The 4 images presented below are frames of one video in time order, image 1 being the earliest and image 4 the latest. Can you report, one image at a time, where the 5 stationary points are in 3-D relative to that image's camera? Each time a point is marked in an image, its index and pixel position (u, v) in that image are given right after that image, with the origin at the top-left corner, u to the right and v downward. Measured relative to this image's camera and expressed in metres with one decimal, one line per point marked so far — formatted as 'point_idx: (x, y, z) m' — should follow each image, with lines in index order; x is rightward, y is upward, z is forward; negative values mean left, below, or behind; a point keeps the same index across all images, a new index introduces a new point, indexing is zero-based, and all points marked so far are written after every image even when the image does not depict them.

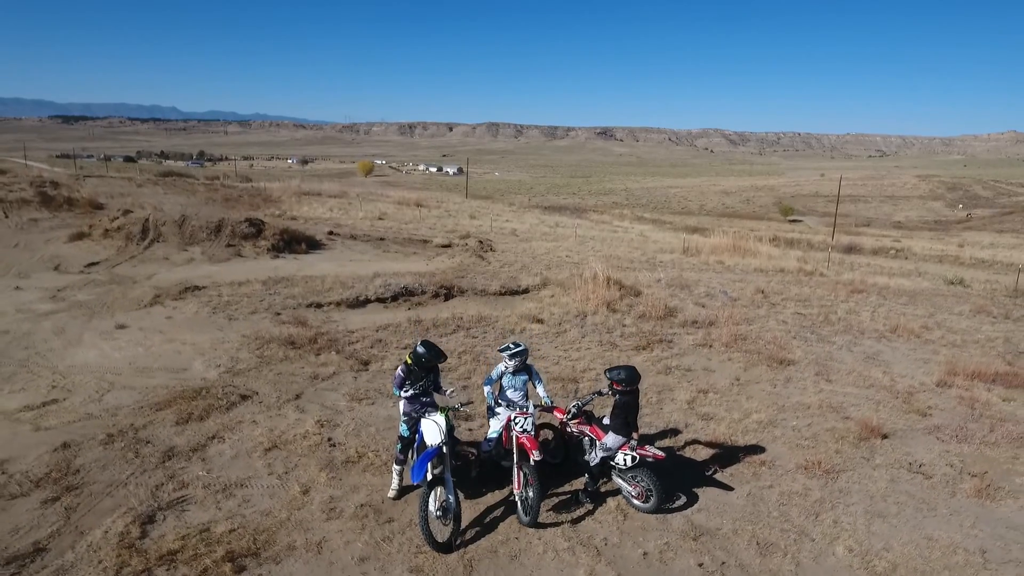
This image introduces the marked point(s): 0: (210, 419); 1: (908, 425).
0: (-3.4, -1.5, +7.2) m
1: (+4.7, -1.6, +7.5) m
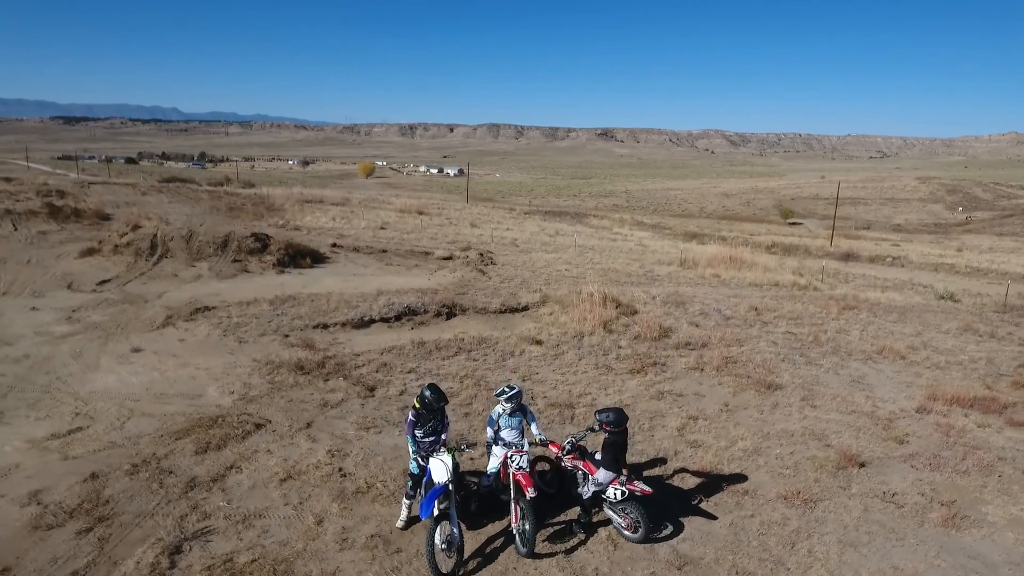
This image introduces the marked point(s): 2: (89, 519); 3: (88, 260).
0: (-3.4, -1.9, +7.6) m
1: (+4.7, -2.1, +8.0) m
2: (-4.1, -2.3, +6.2) m
3: (-13.0, +0.9, +19.5) m
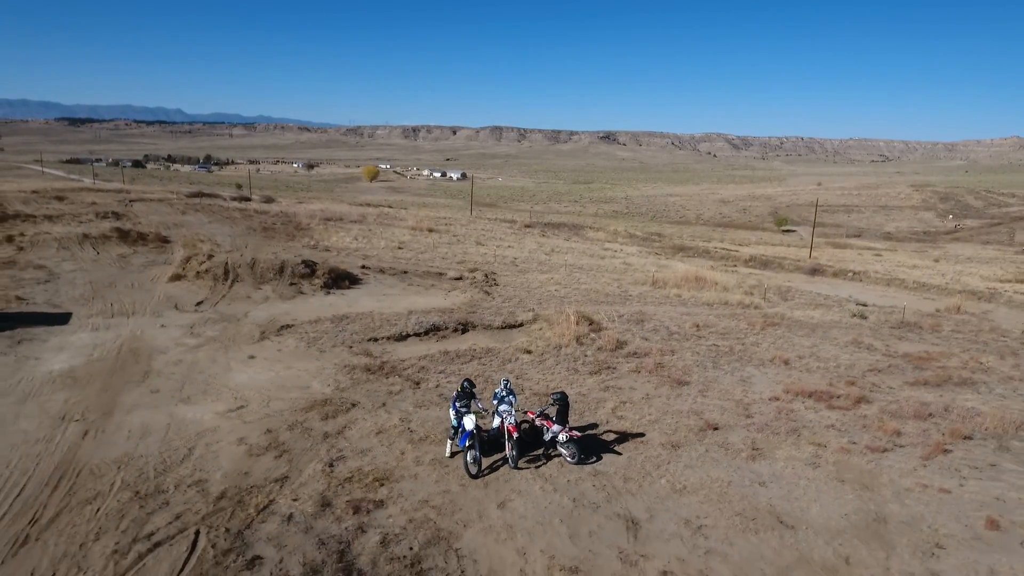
0: (-3.5, -2.6, +12.8) m
1: (+4.6, -2.8, +13.1) m
2: (-4.2, -2.9, +11.3) m
3: (-13.1, +0.2, +24.7) m
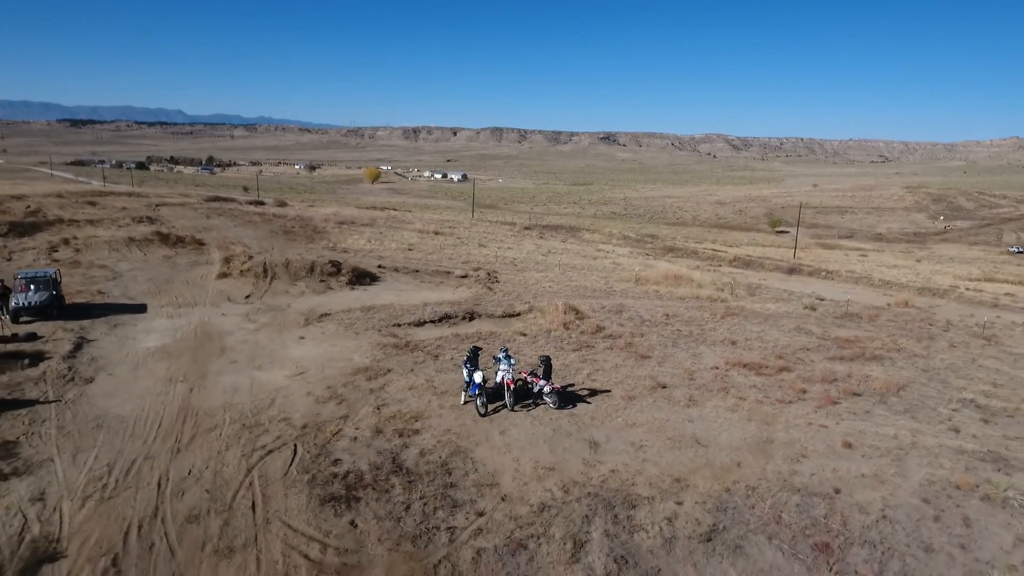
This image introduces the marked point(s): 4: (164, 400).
0: (-3.6, -2.4, +16.9) m
1: (+4.6, -2.6, +17.2) m
2: (-4.3, -2.7, +15.4) m
3: (-13.1, +0.3, +28.8) m
4: (-8.6, -2.8, +15.6) m
